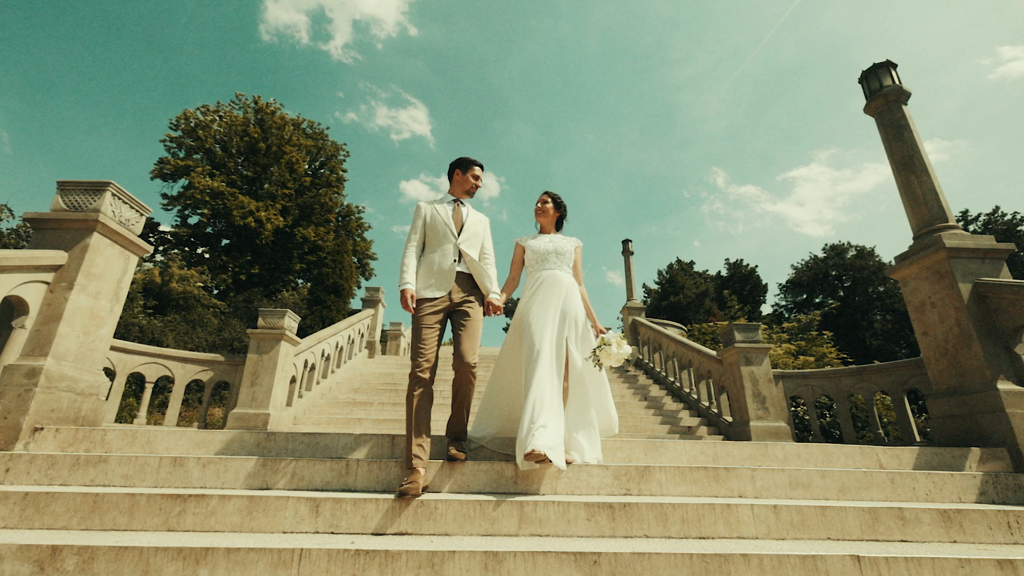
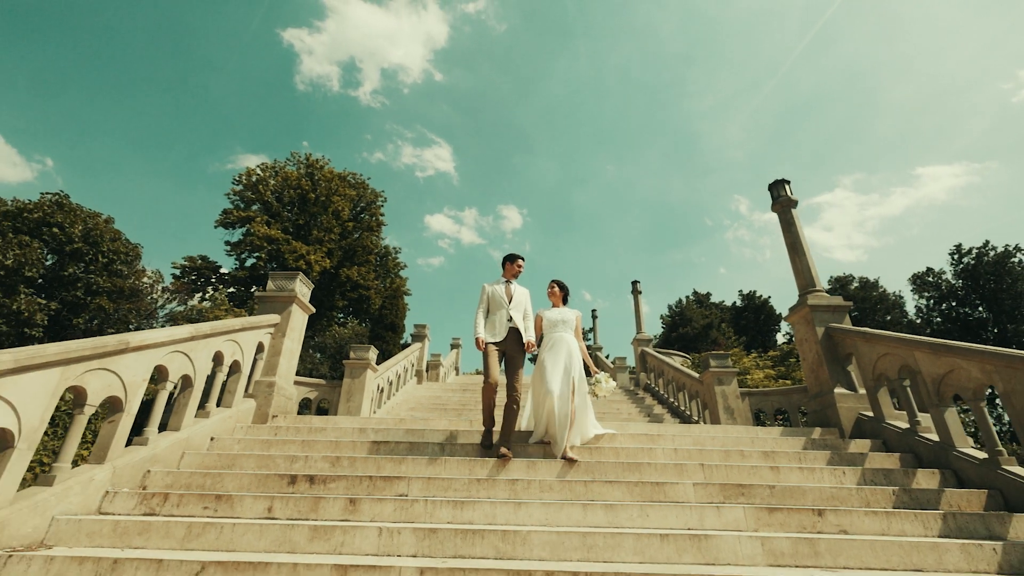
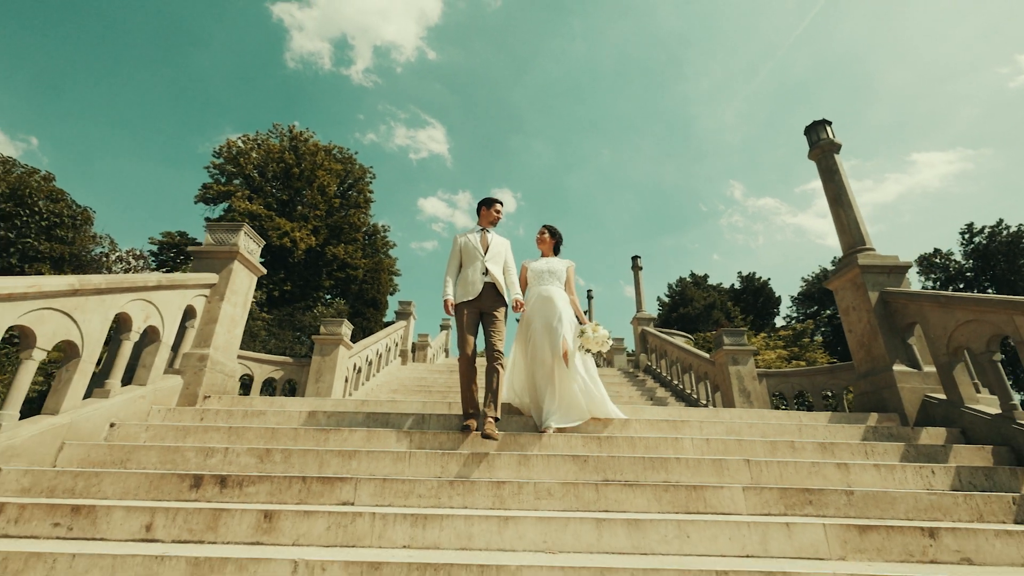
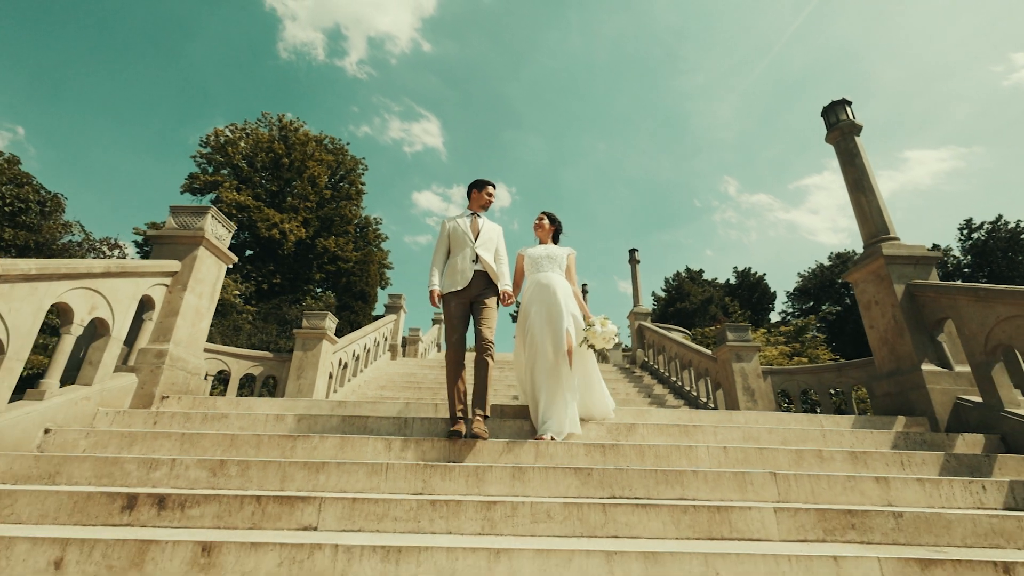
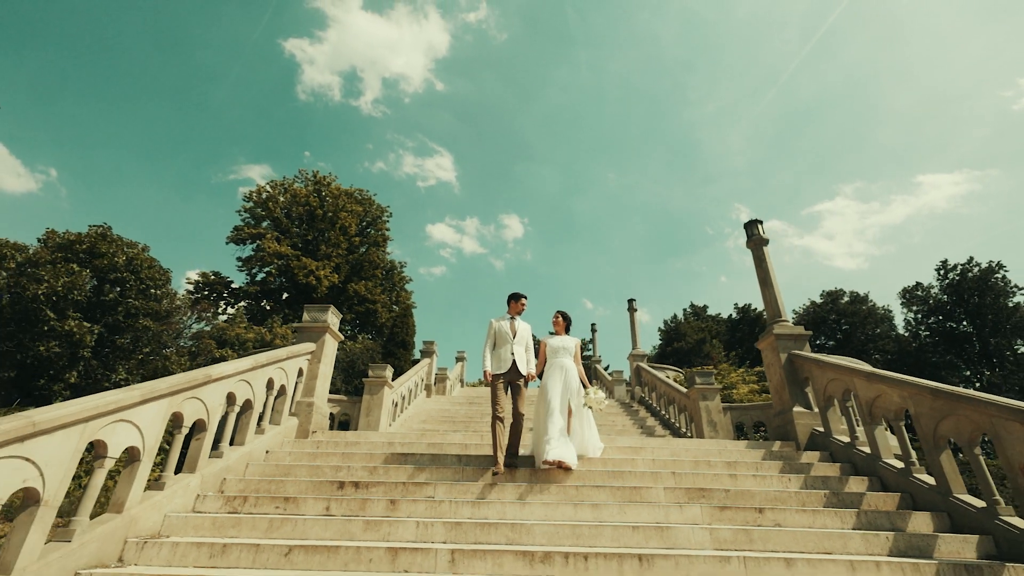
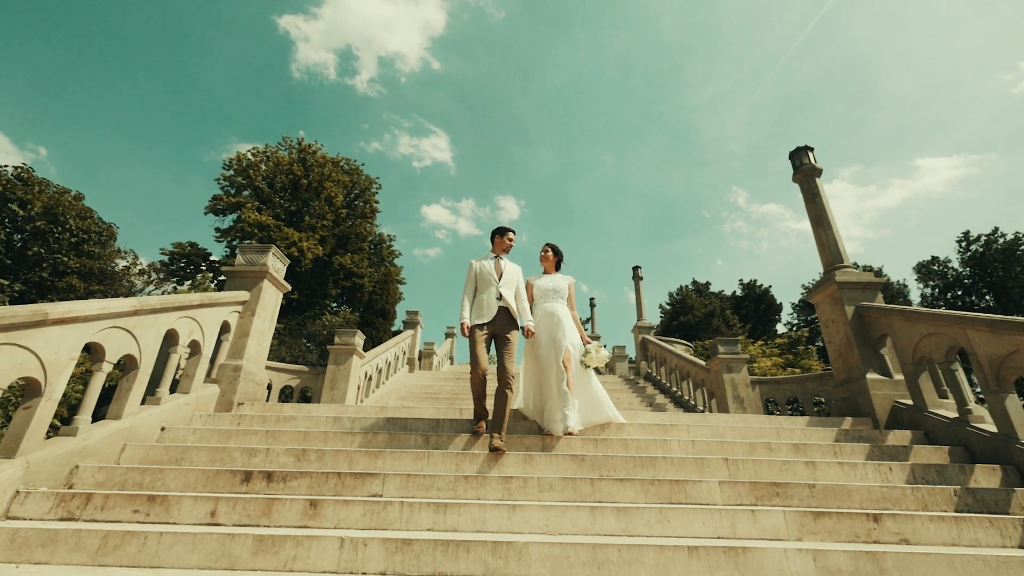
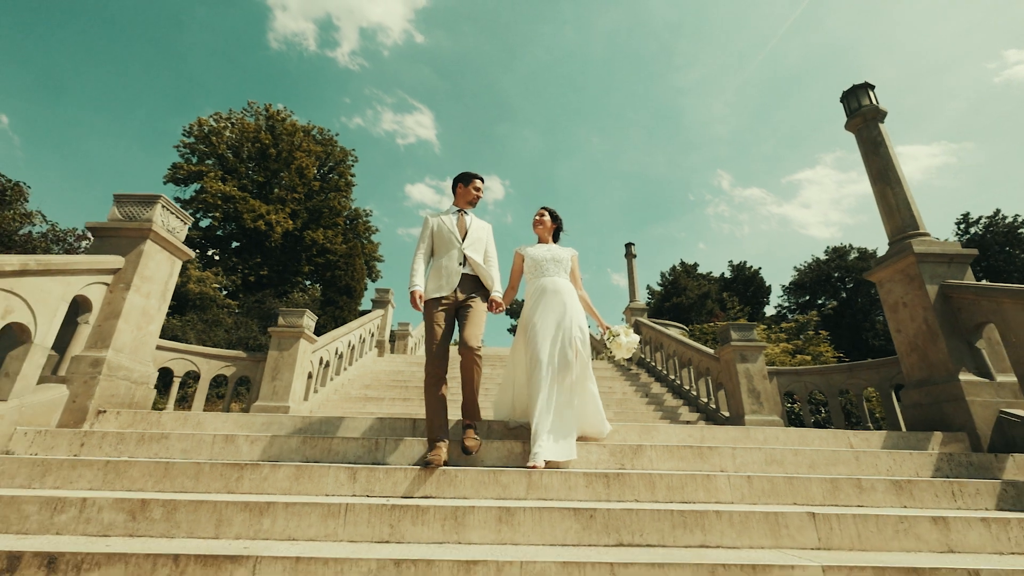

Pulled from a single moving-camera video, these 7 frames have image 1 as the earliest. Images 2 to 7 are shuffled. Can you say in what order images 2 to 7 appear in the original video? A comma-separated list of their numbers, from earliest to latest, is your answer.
7, 4, 3, 6, 2, 5
